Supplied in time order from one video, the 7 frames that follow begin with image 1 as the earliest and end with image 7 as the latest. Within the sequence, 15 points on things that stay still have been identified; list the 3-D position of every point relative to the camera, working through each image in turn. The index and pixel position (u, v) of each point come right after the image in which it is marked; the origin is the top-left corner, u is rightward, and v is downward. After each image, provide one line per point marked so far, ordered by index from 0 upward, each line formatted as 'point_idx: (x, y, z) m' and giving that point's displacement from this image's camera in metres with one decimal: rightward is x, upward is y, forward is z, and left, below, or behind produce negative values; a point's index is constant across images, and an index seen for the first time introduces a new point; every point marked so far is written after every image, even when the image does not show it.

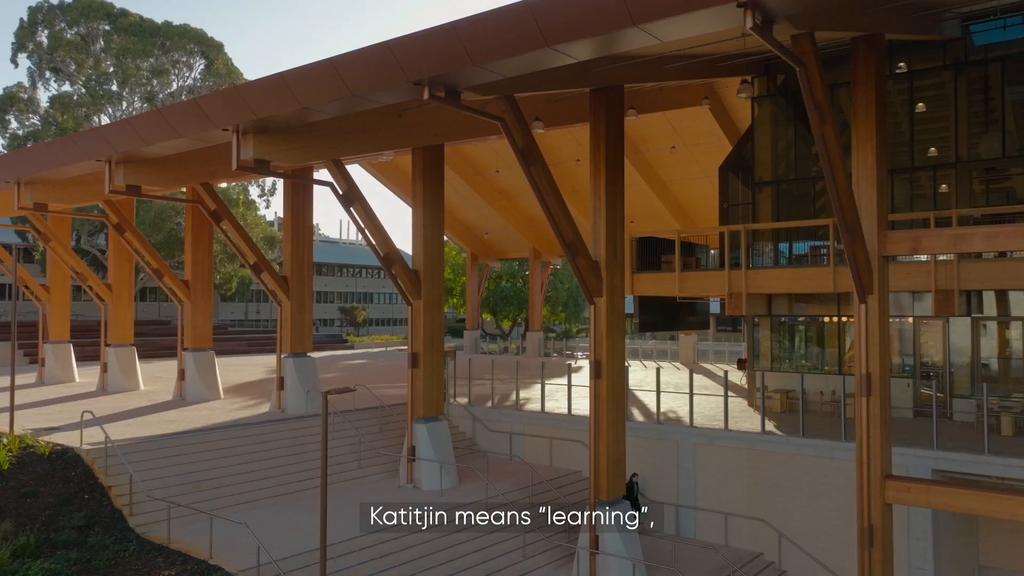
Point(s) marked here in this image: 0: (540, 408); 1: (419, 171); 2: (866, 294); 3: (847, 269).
0: (+0.7, -2.8, +17.7) m
1: (-1.9, +2.3, +14.9) m
2: (+4.6, -0.1, +9.9) m
3: (+7.0, +0.4, +15.8) m
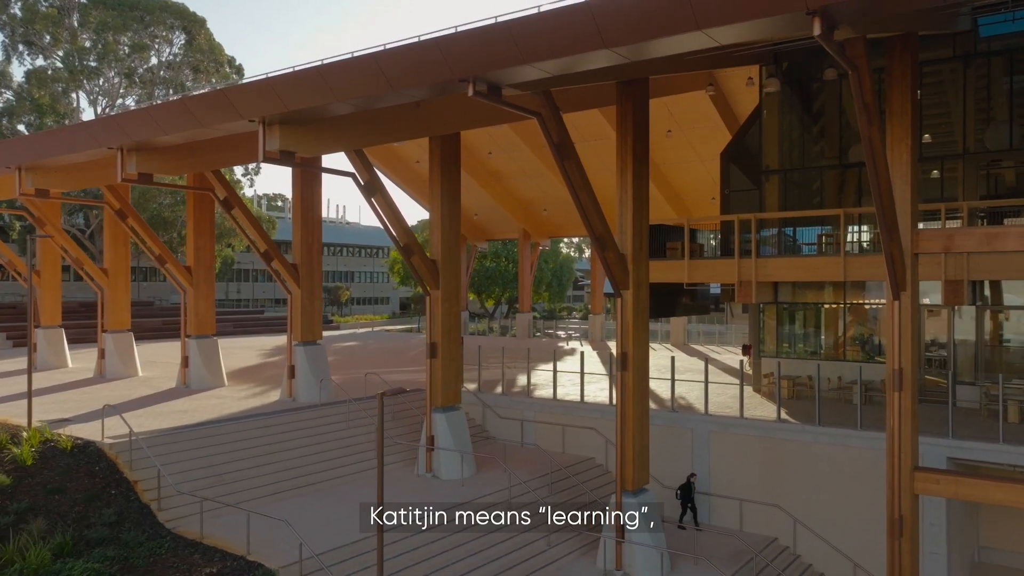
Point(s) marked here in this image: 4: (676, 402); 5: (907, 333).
0: (+0.9, -2.5, +17.8) m
1: (-1.5, +2.5, +14.8) m
2: (+5.1, 0.0, +10.0) m
3: (+7.3, +0.6, +16.1) m
4: (+3.3, -2.5, +16.4) m
5: (+5.2, -0.6, +10.1) m
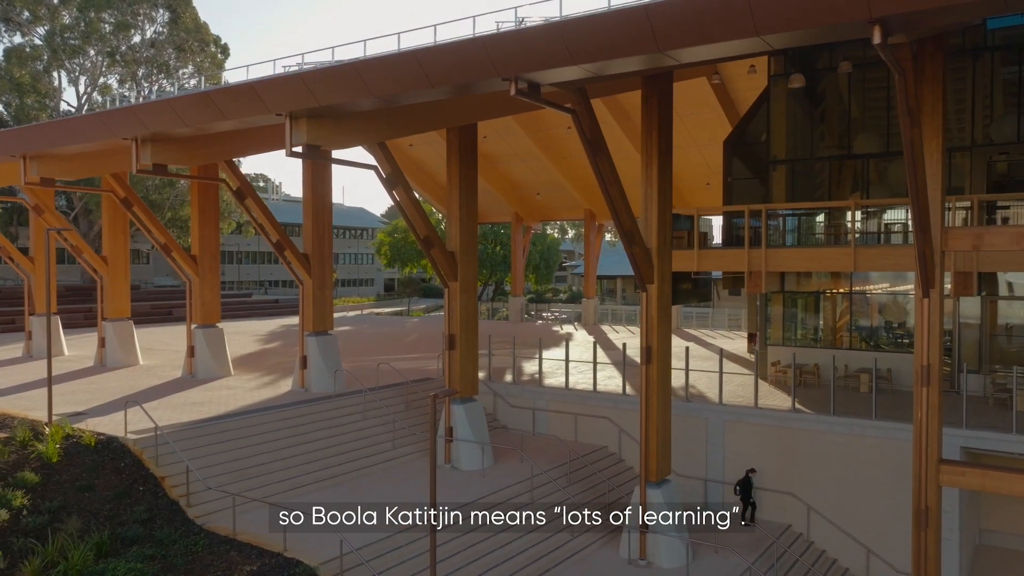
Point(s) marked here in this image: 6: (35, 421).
0: (+1.2, -2.3, +17.9) m
1: (-1.1, +2.6, +14.7) m
2: (+5.6, 0.0, +10.2) m
3: (+7.6, +0.8, +16.3) m
4: (+3.7, -2.3, +16.6) m
5: (+5.7, -0.5, +10.3) m
6: (-8.4, -2.3, +13.3) m
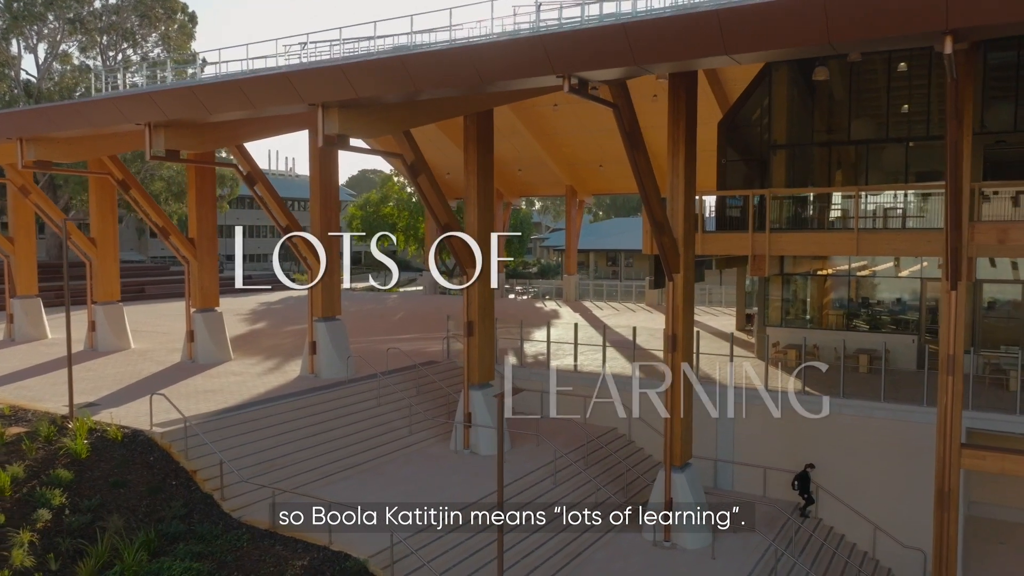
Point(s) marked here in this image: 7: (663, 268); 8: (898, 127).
0: (+1.4, -1.9, +18.2) m
1: (-0.8, +2.9, +14.6) m
2: (+6.2, +0.1, +10.6) m
3: (+7.9, +1.2, +16.7) m
4: (+3.9, -2.0, +16.9) m
5: (+6.3, -0.4, +10.7) m
6: (-7.9, -2.2, +13.1) m
7: (+2.5, +0.3, +12.6) m
8: (+9.4, +3.9, +18.4) m
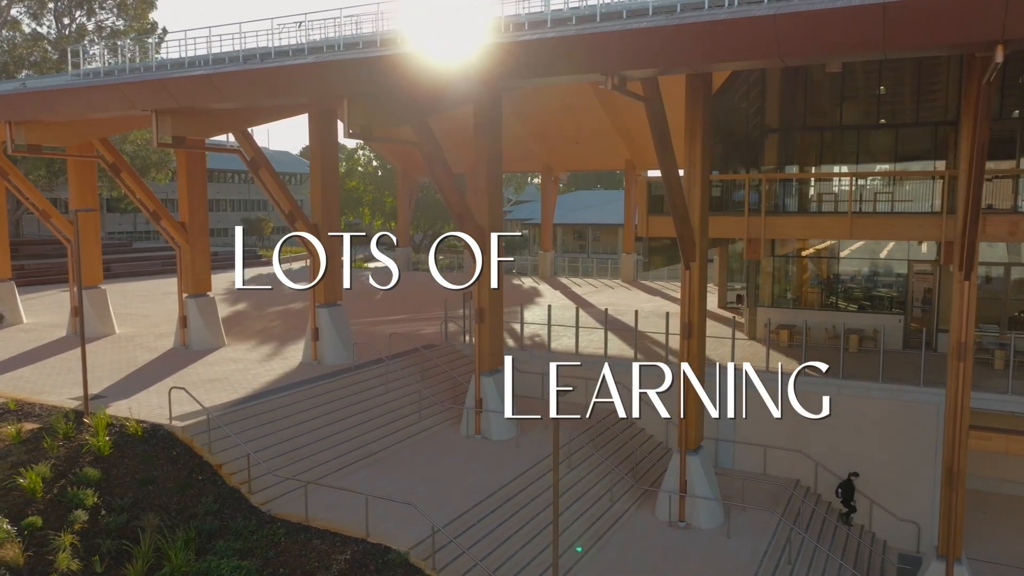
0: (+1.4, -1.5, +18.4) m
1: (-0.6, +3.1, +14.6) m
2: (+6.7, +0.2, +11.1) m
3: (+8.0, +1.6, +17.2) m
4: (+4.0, -1.6, +17.3) m
5: (+6.8, -0.3, +11.2) m
6: (-7.6, -2.0, +12.8) m
7: (+2.9, +0.5, +12.8) m
8: (+9.4, +4.4, +18.9) m
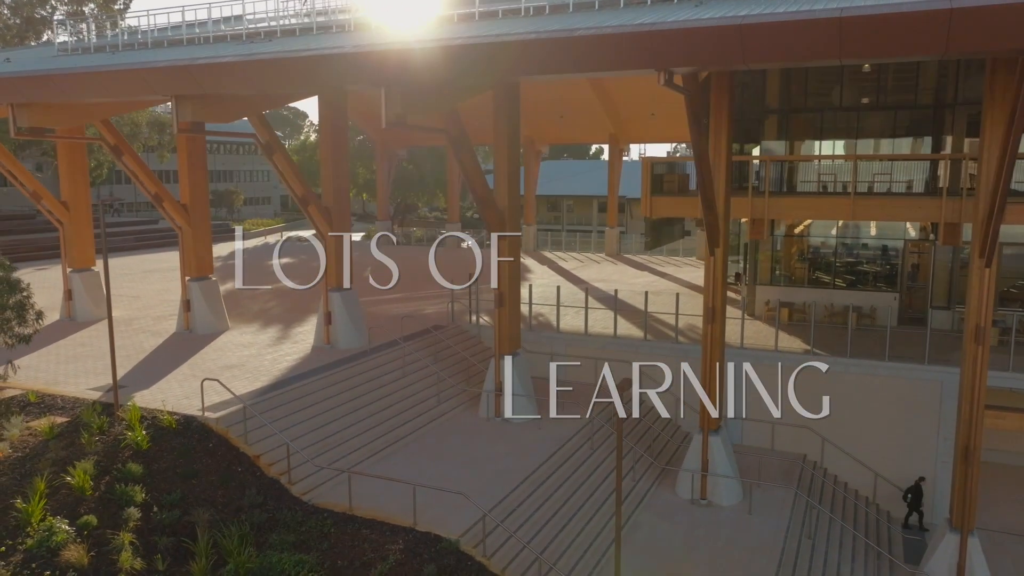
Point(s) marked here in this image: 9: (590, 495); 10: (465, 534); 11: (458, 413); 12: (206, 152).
0: (+1.7, -1.0, +18.6) m
1: (-0.2, +3.4, +14.5) m
2: (+7.2, +0.4, +11.5) m
3: (+8.2, +2.0, +17.7) m
4: (+4.3, -1.1, +17.7) m
5: (+7.3, -0.1, +11.6) m
6: (-7.1, -1.9, +12.6) m
7: (+3.3, +0.8, +13.0) m
8: (+9.5, +4.9, +19.3) m
9: (+1.3, -3.5, +12.7) m
10: (-0.7, -3.4, +10.4) m
11: (-1.1, -2.6, +15.6) m
12: (-7.4, +3.3, +18.3) m
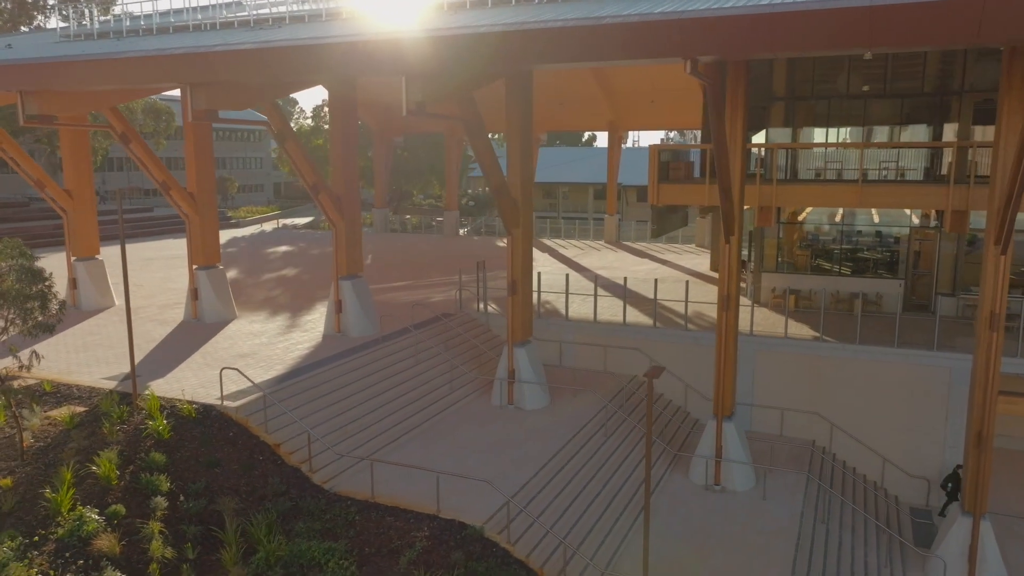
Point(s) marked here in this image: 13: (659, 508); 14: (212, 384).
0: (+1.9, -0.7, +18.7) m
1: (+0.1, +3.6, +14.5) m
2: (+7.5, +0.6, +11.6) m
3: (+8.5, +2.3, +17.8) m
4: (+4.5, -0.9, +17.8) m
5: (+7.6, +0.1, +11.8) m
6: (-6.8, -1.7, +12.6) m
7: (+3.6, +1.0, +13.1) m
8: (+9.7, +5.3, +19.3) m
9: (+1.6, -3.3, +12.8) m
10: (-0.3, -3.2, +10.5) m
11: (-0.9, -2.3, +15.7) m
12: (-7.1, +3.6, +18.2) m
13: (+2.6, -3.8, +13.2) m
14: (-5.3, -1.7, +13.2) m
